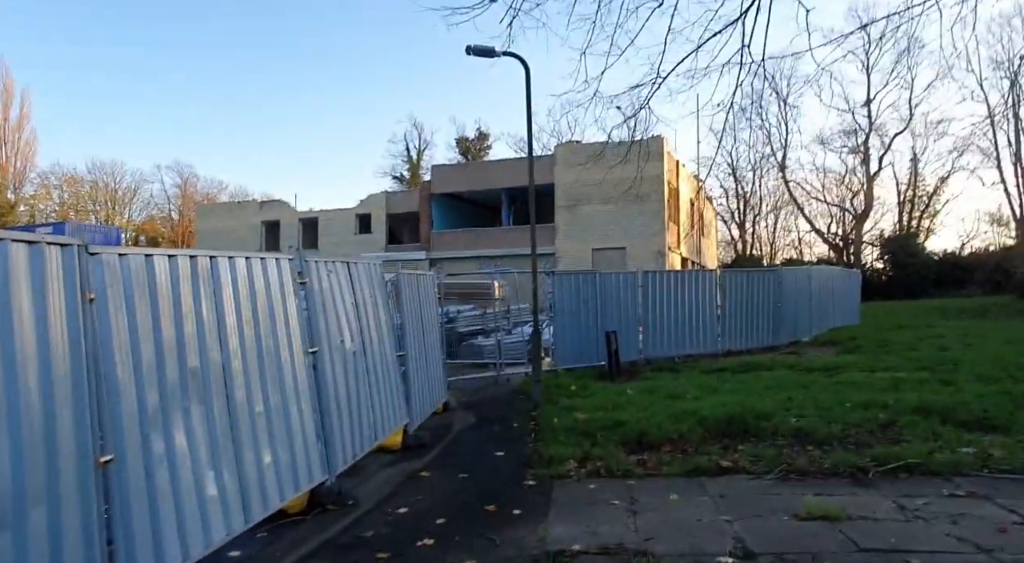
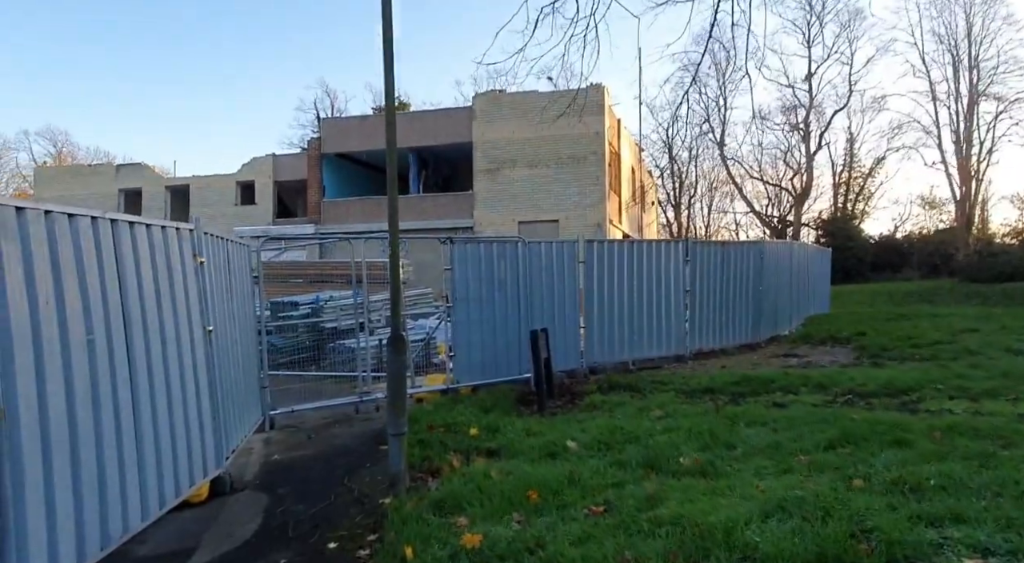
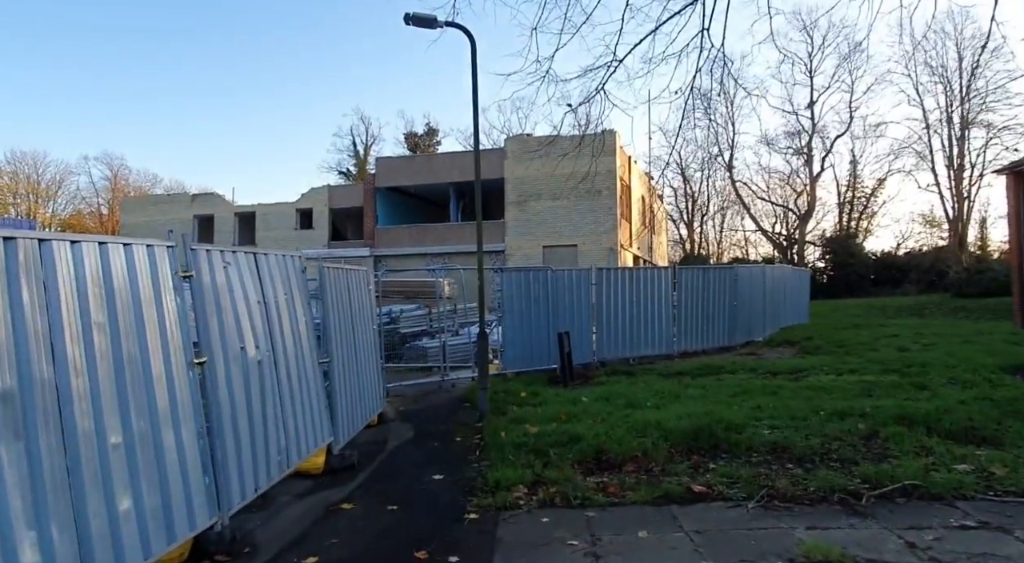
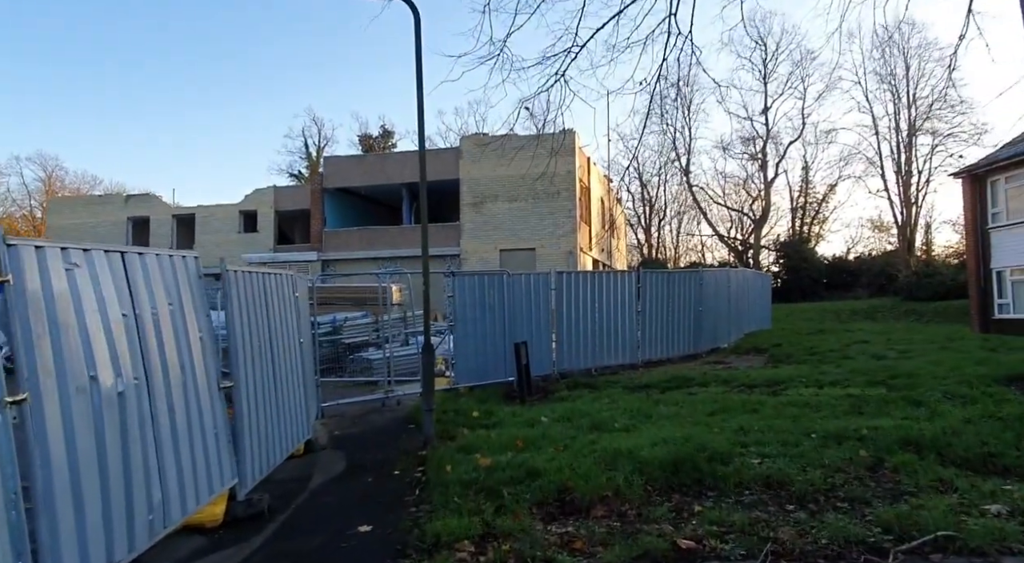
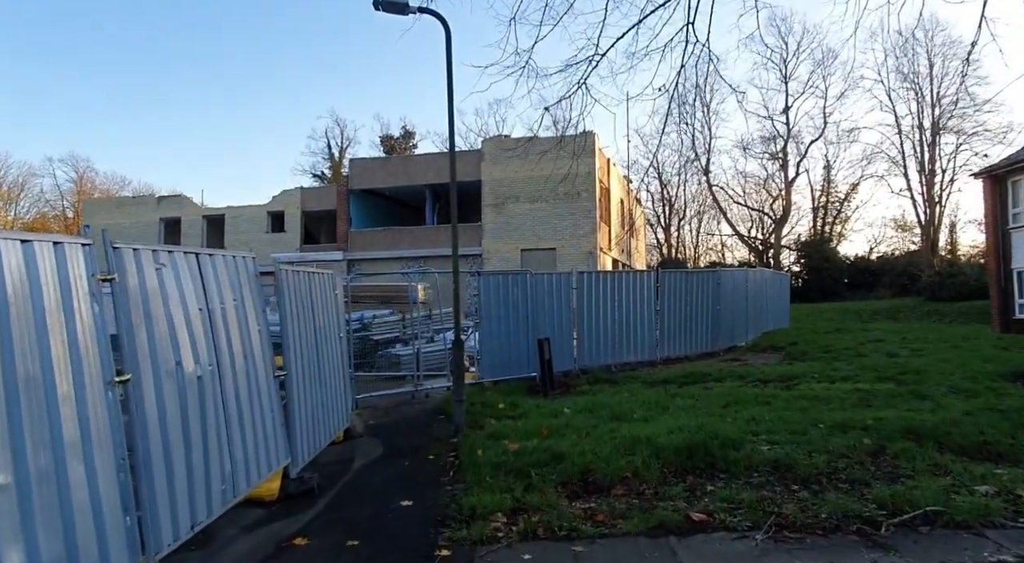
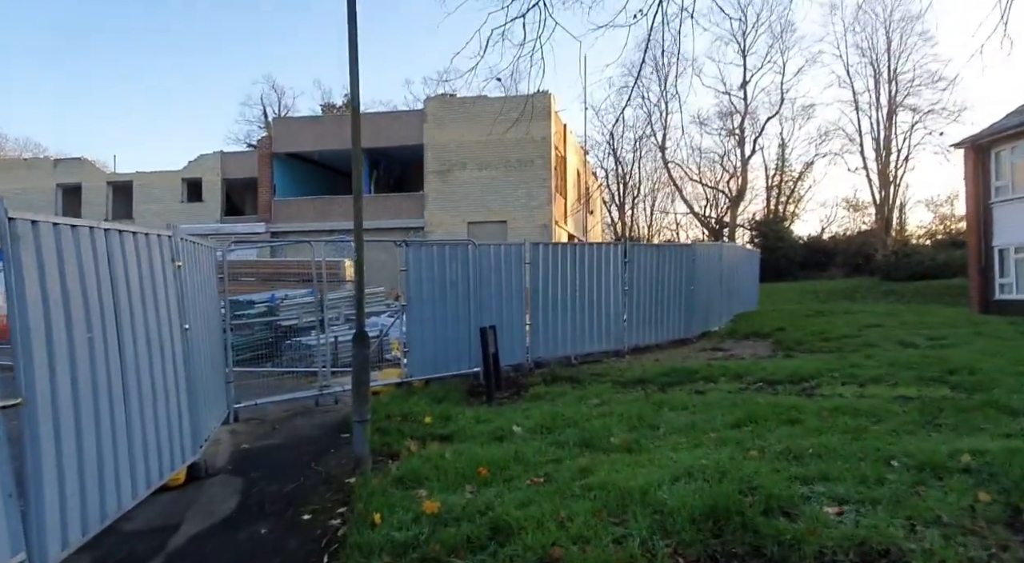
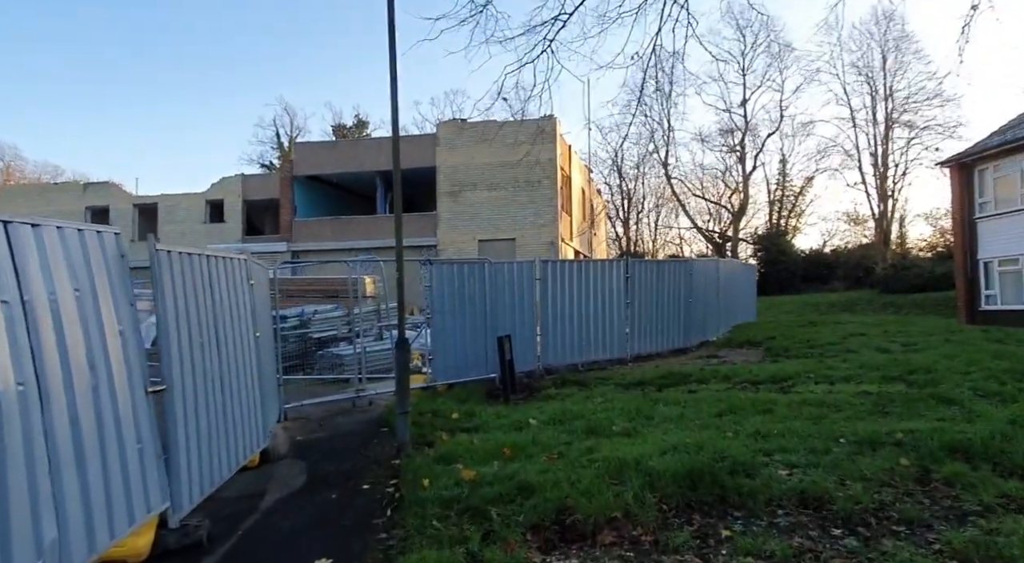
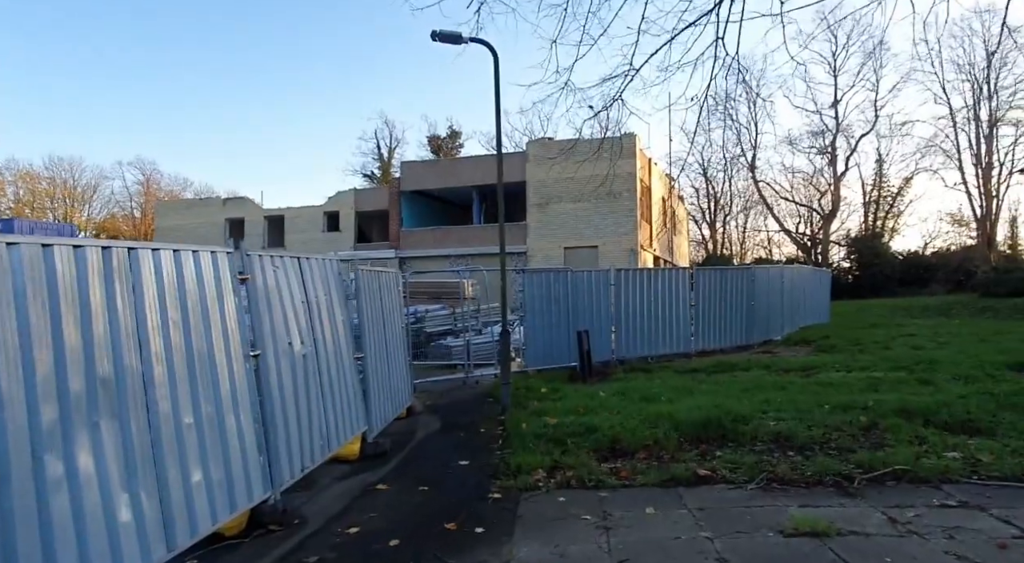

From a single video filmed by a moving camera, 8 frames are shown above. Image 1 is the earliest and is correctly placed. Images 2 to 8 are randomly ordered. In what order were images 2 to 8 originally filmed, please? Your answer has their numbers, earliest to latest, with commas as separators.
8, 3, 5, 4, 7, 6, 2
